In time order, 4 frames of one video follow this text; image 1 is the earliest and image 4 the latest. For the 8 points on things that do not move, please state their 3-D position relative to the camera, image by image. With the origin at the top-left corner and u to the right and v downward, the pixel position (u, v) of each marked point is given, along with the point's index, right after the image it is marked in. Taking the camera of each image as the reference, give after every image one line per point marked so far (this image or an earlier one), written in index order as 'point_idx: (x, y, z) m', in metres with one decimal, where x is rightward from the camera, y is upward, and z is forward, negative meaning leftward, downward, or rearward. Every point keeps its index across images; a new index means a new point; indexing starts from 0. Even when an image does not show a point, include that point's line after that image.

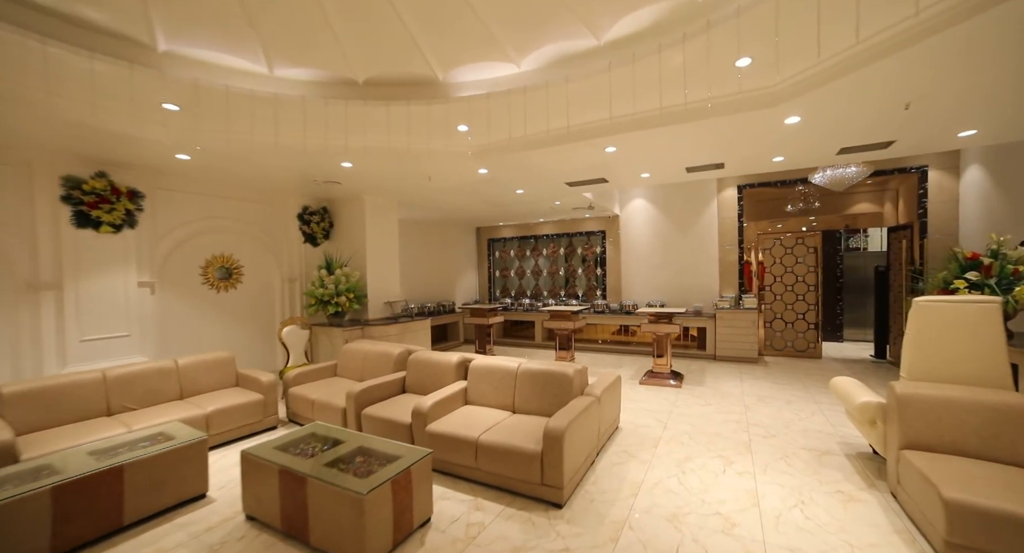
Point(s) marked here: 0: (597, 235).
0: (+1.8, +0.9, +8.6) m
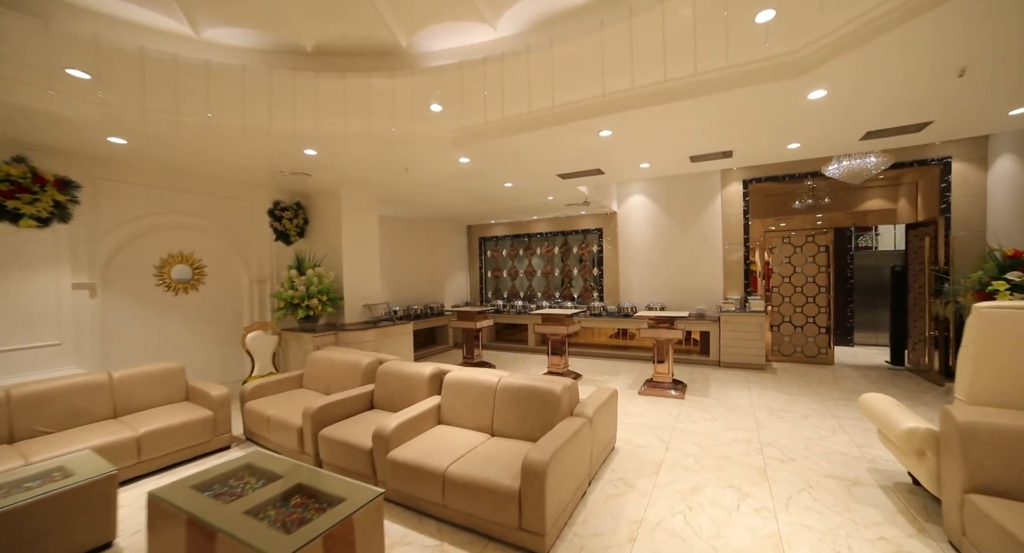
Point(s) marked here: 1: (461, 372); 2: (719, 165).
0: (+1.6, +0.8, +8.1) m
1: (-0.4, -0.8, +3.3) m
2: (+2.5, +1.3, +4.9) m
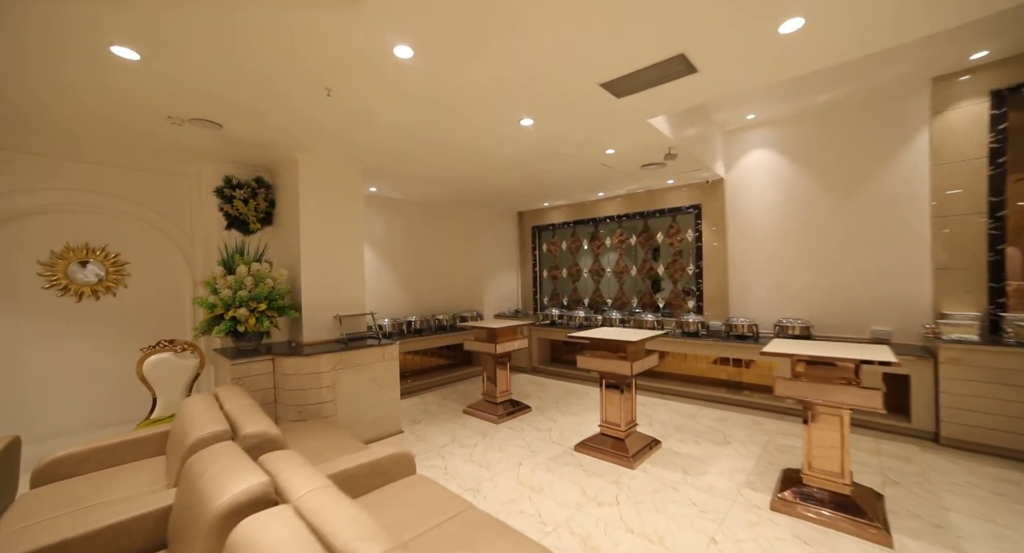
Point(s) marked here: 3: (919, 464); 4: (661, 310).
0: (+2.3, +0.8, +5.5) m
1: (-0.7, -0.7, +1.3) m
2: (+2.4, +1.4, +2.2) m
3: (+3.0, -1.4, +3.0) m
4: (+2.1, -0.5, +5.7) m
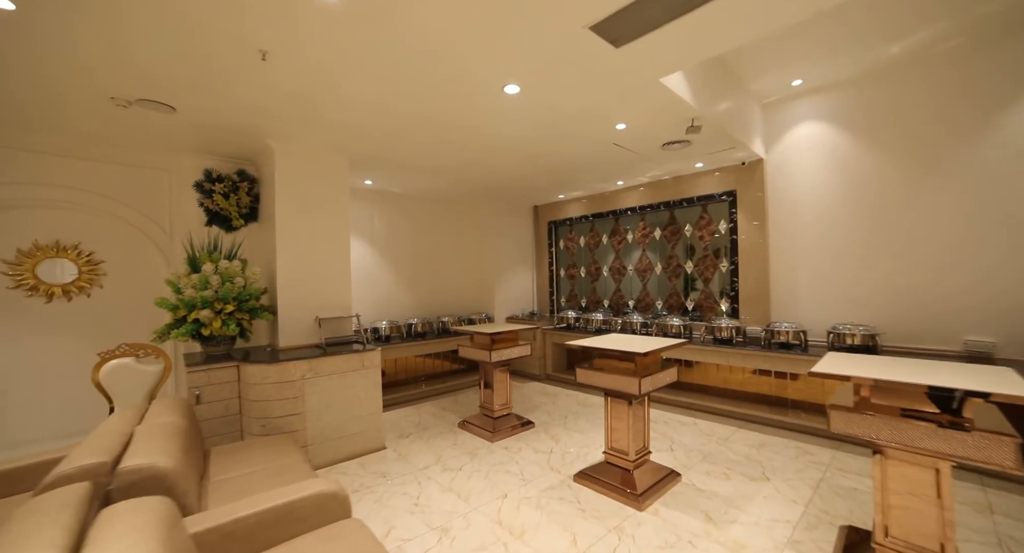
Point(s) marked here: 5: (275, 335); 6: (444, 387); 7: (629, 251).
0: (+2.4, +0.9, +4.7) m
1: (-1.0, -0.7, +0.8) m
2: (+2.2, +1.4, +1.4) m
3: (+2.8, -1.3, +2.2) m
4: (+2.2, -0.4, +5.0) m
5: (-2.2, -0.6, +3.9) m
6: (-0.9, -1.4, +5.5) m
7: (+1.6, +0.4, +5.7) m
